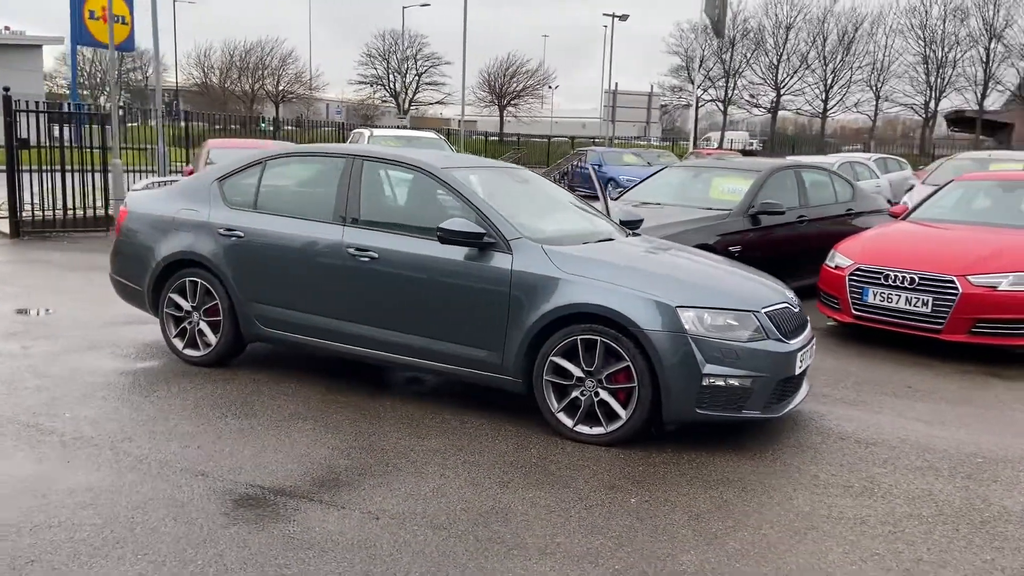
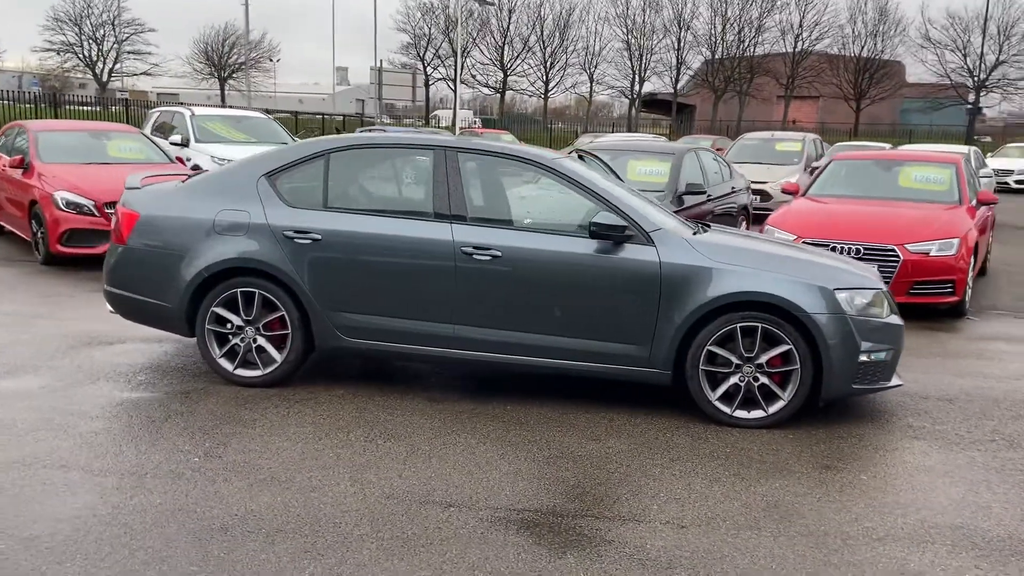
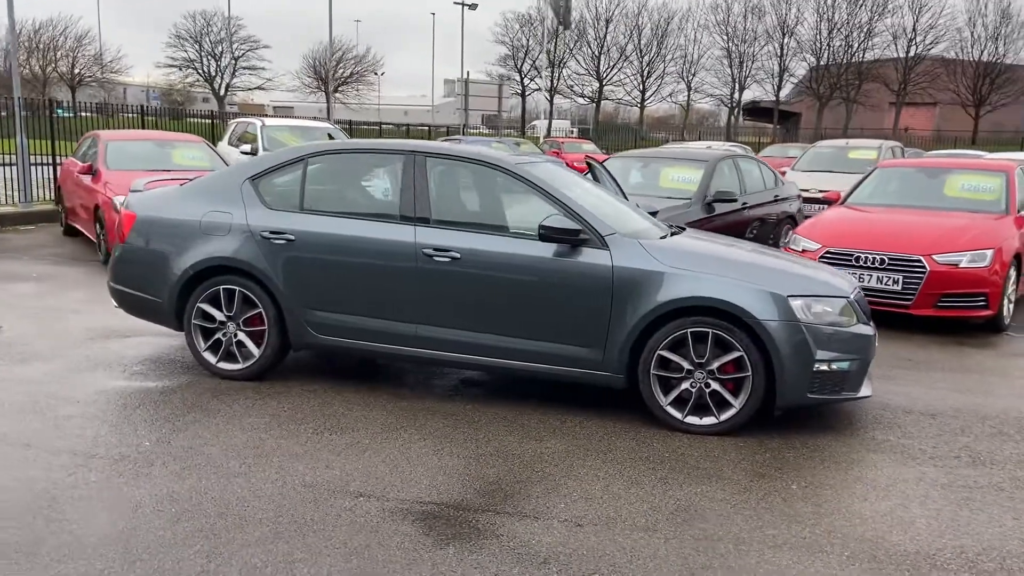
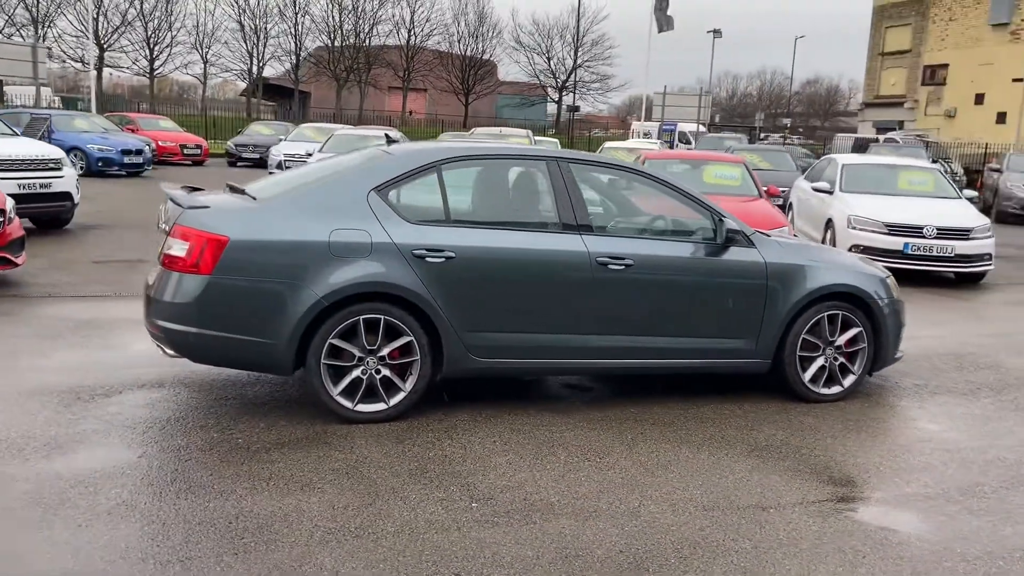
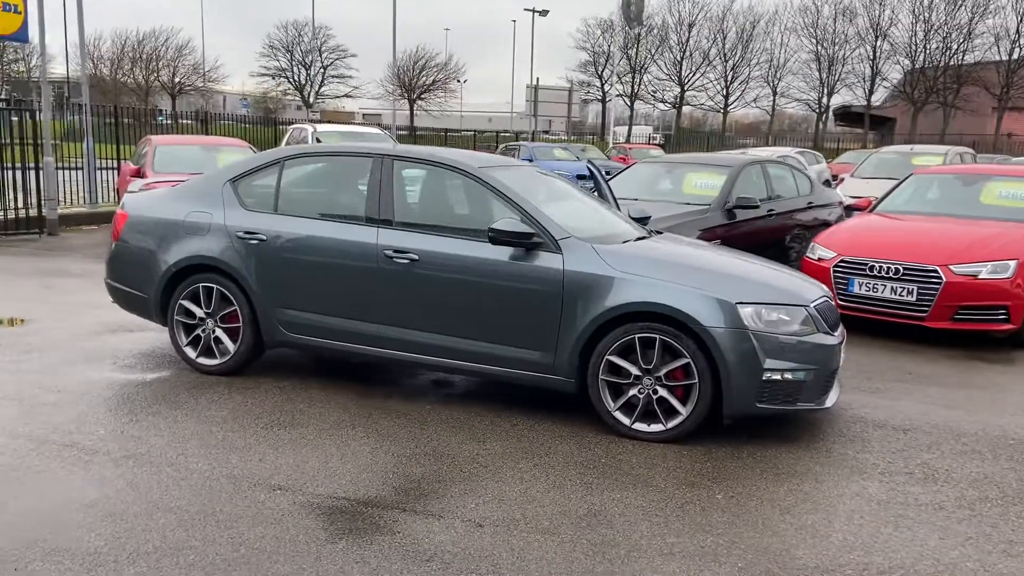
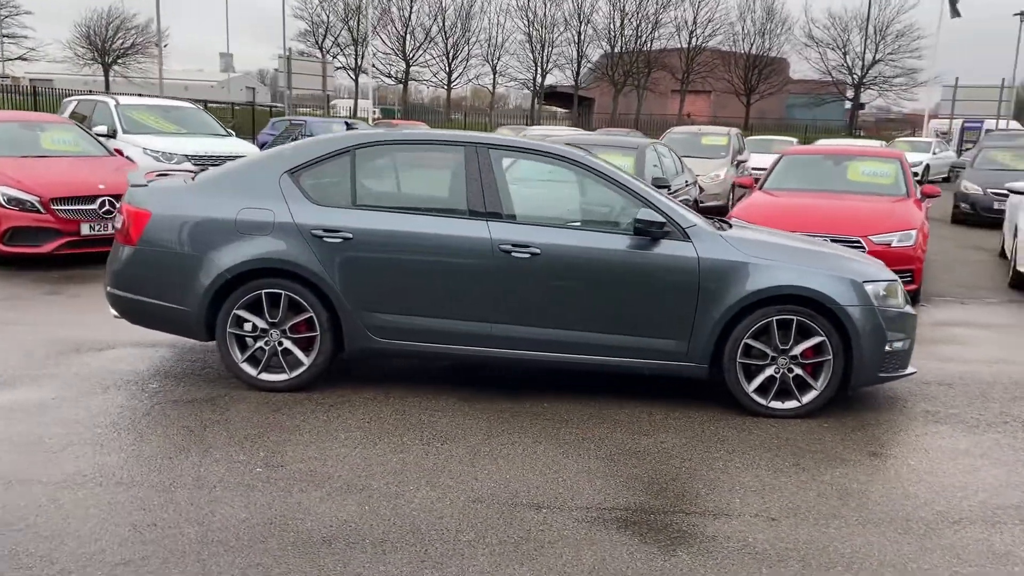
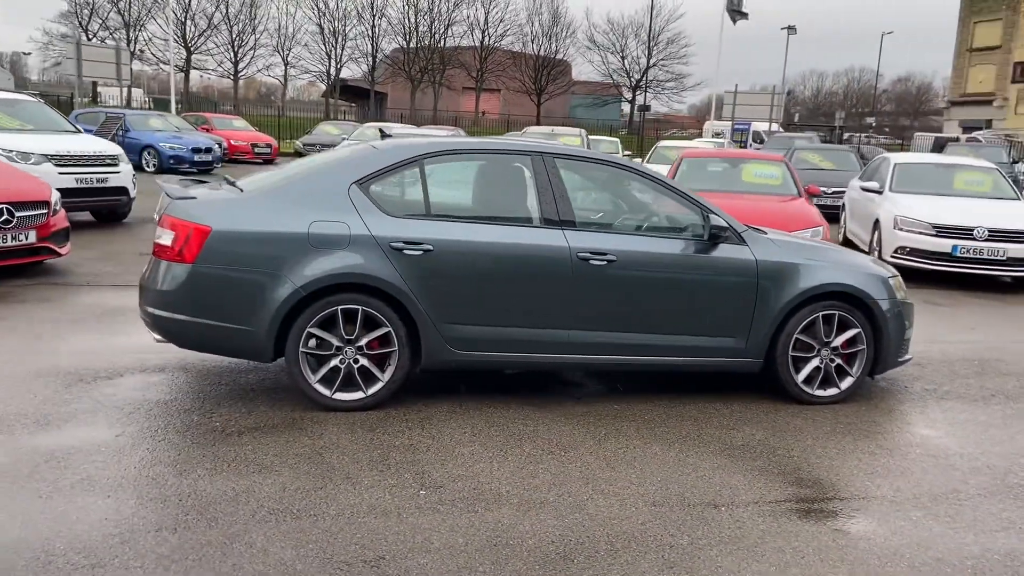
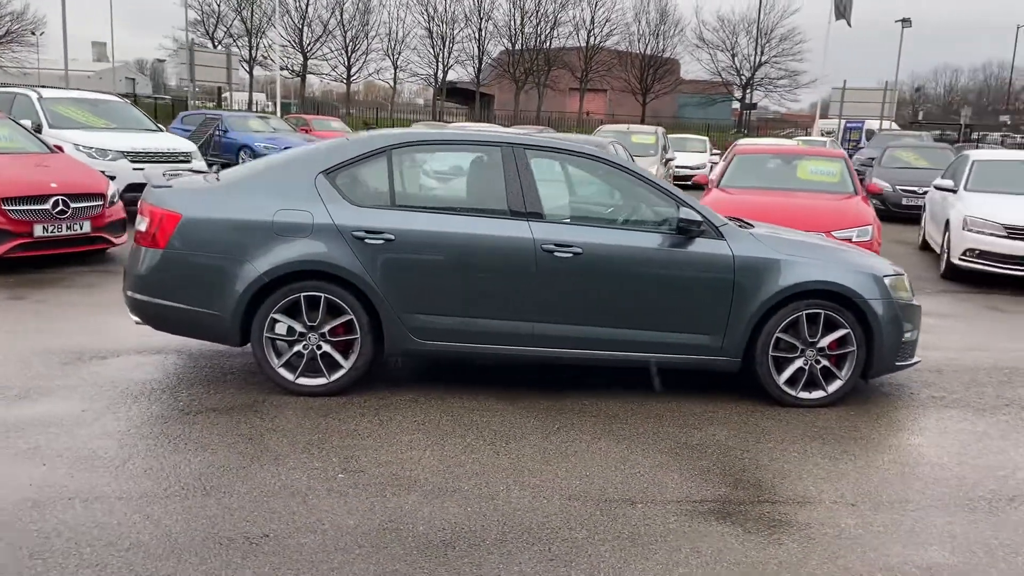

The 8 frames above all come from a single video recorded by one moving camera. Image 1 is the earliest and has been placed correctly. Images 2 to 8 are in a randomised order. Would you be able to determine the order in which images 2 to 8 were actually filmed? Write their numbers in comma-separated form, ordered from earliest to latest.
5, 3, 2, 6, 8, 7, 4
